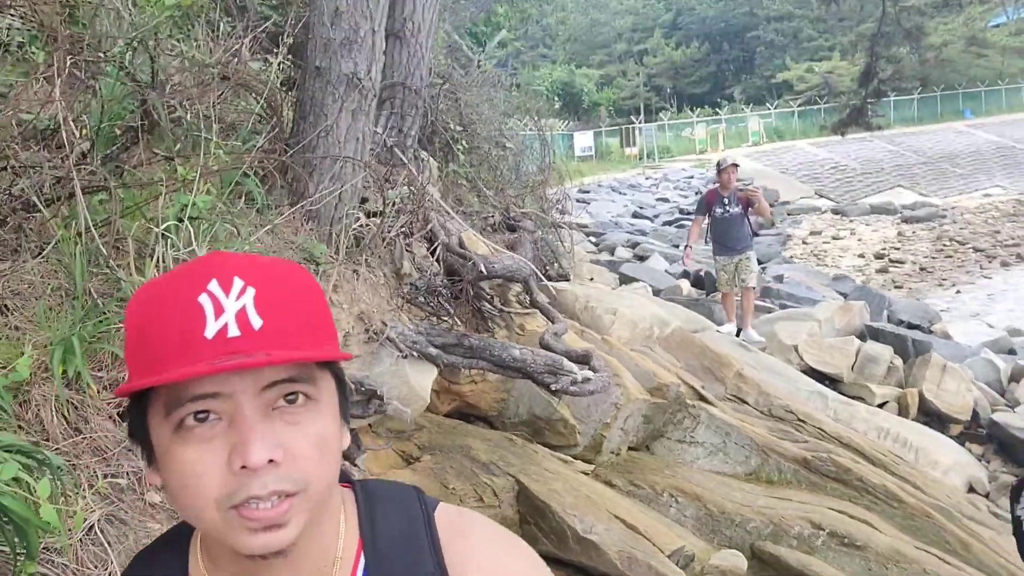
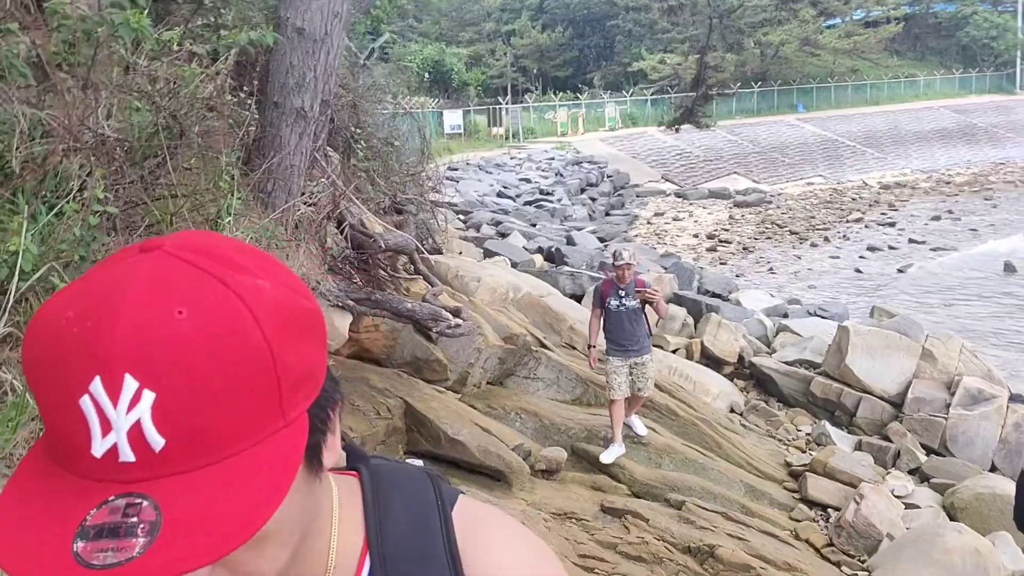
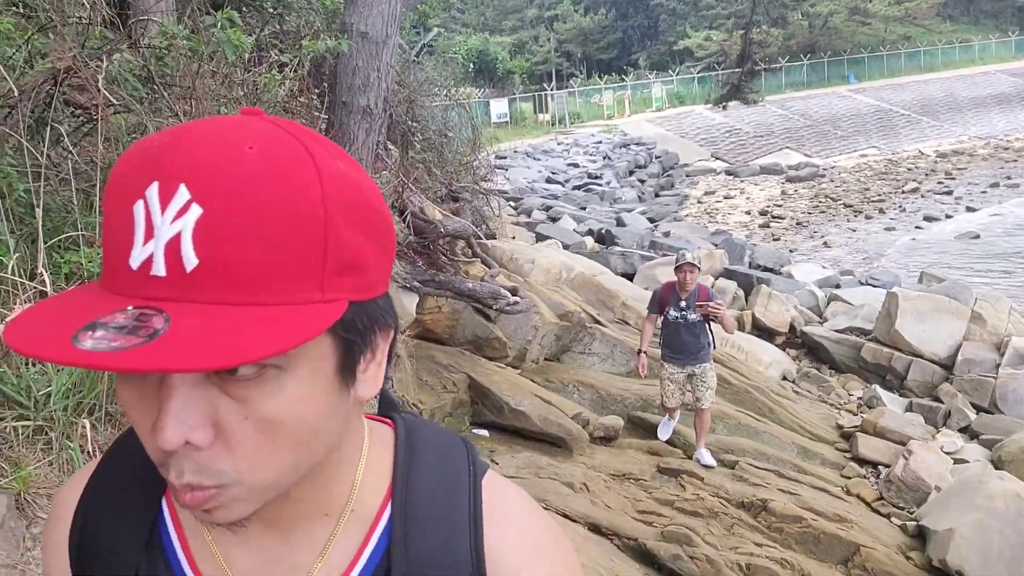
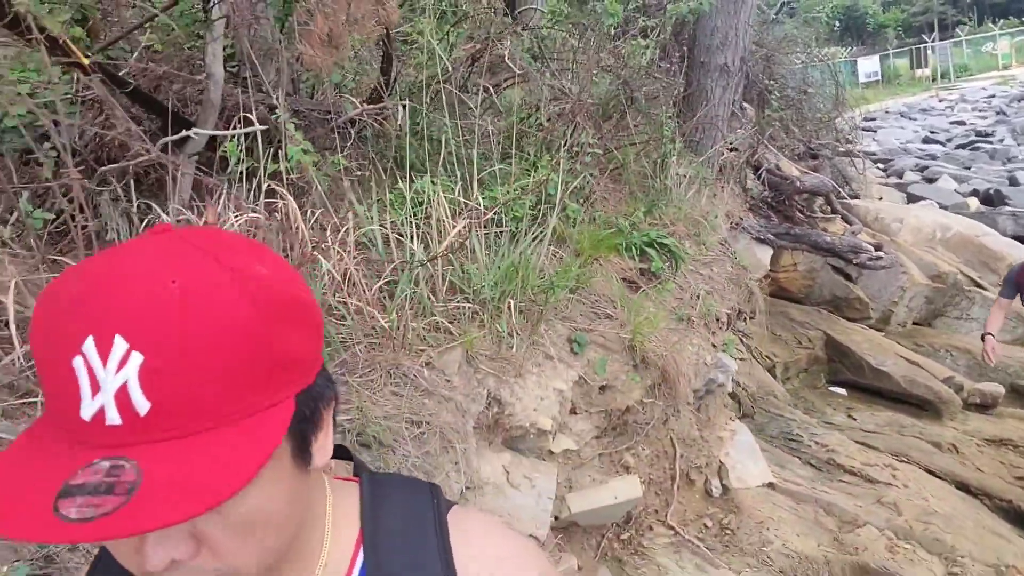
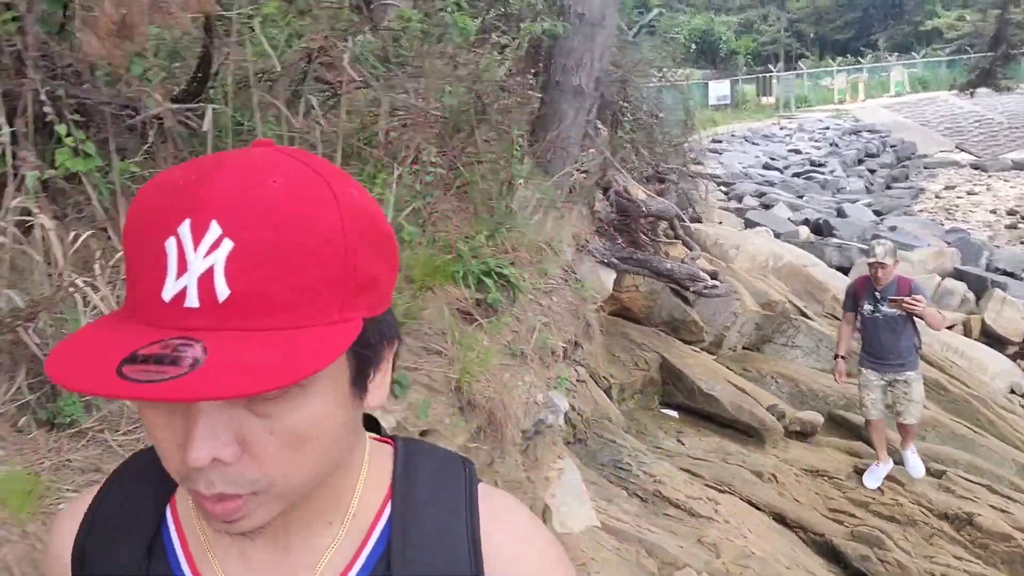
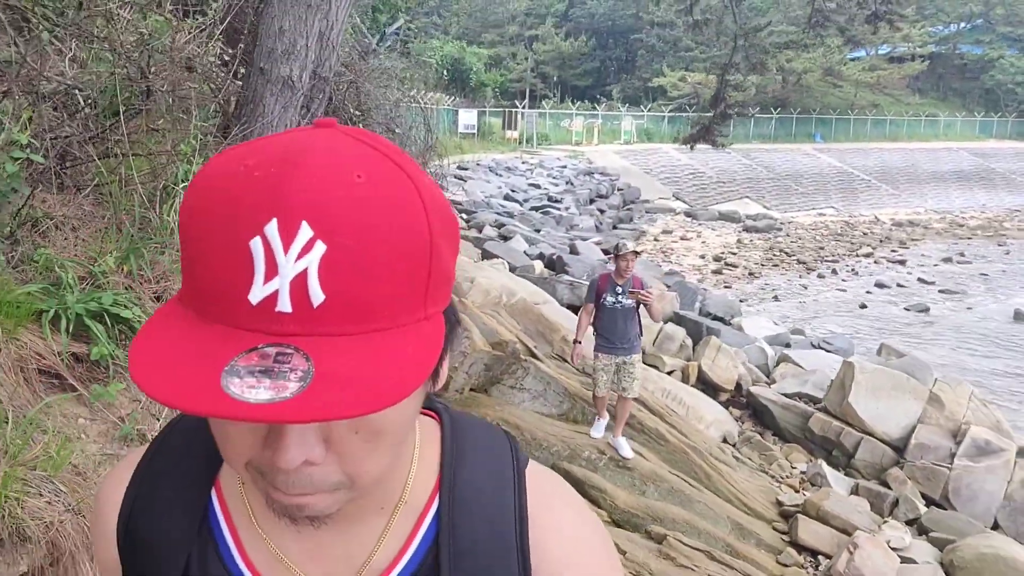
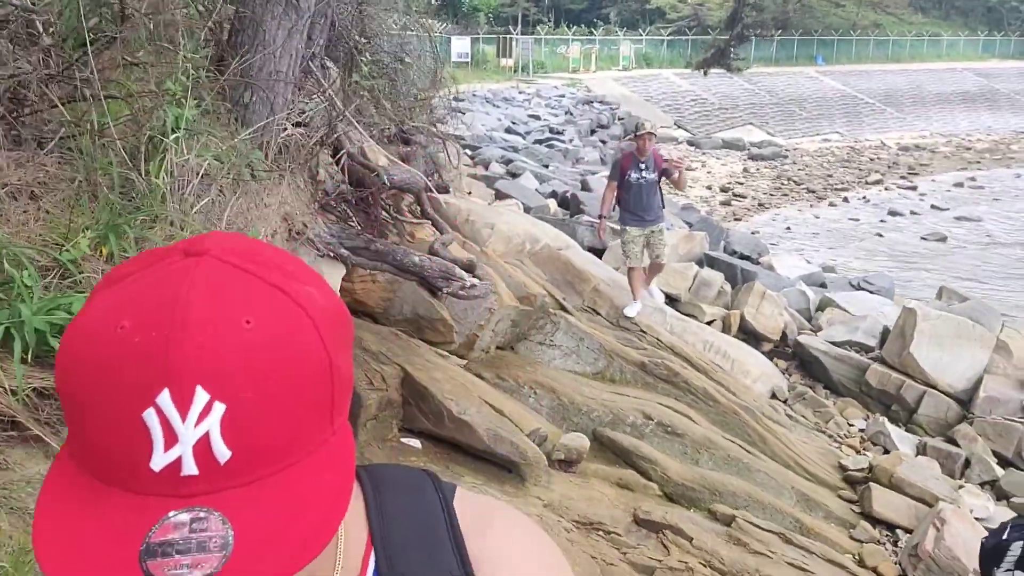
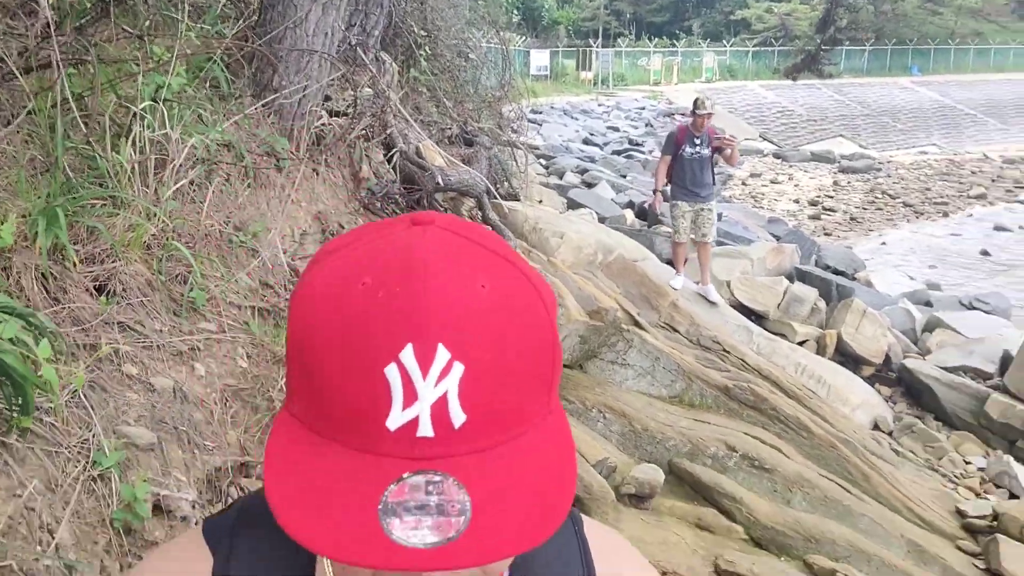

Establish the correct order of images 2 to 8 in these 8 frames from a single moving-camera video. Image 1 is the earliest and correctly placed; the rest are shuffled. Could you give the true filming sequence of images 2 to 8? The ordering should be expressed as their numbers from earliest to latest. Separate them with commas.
8, 7, 6, 2, 3, 5, 4
